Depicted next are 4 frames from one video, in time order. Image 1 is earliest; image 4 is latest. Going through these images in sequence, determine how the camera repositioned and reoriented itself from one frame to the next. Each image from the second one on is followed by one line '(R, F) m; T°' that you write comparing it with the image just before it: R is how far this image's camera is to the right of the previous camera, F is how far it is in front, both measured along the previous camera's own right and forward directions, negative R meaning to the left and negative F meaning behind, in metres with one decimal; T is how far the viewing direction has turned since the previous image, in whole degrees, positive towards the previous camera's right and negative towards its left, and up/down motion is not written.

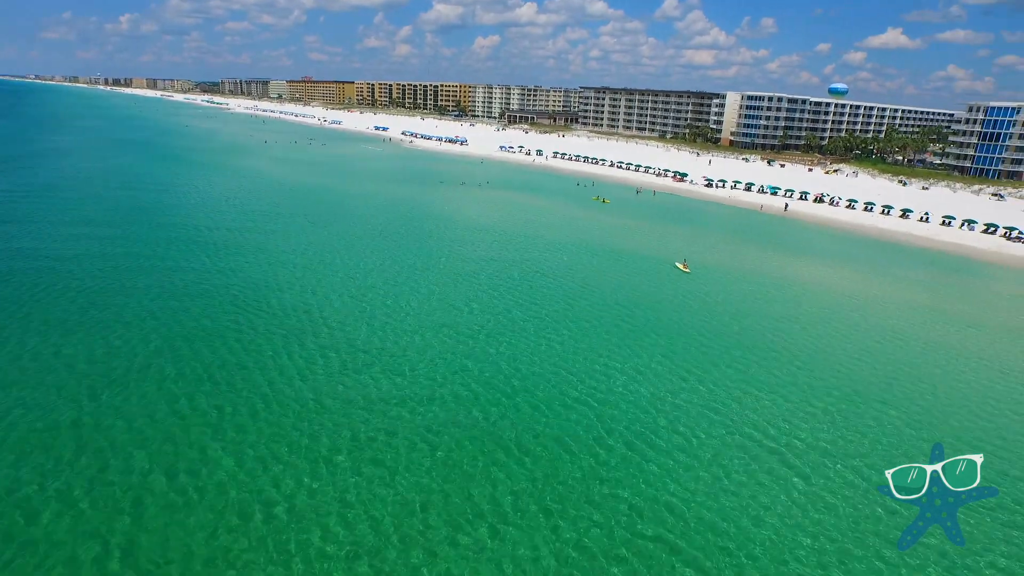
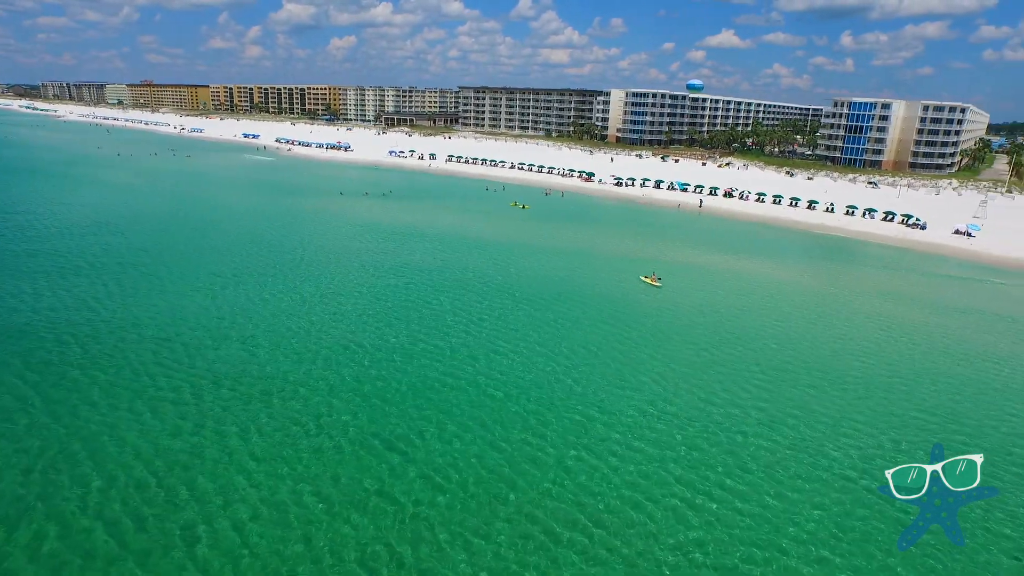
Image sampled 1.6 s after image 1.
(-4.5, +3.9) m; +11°
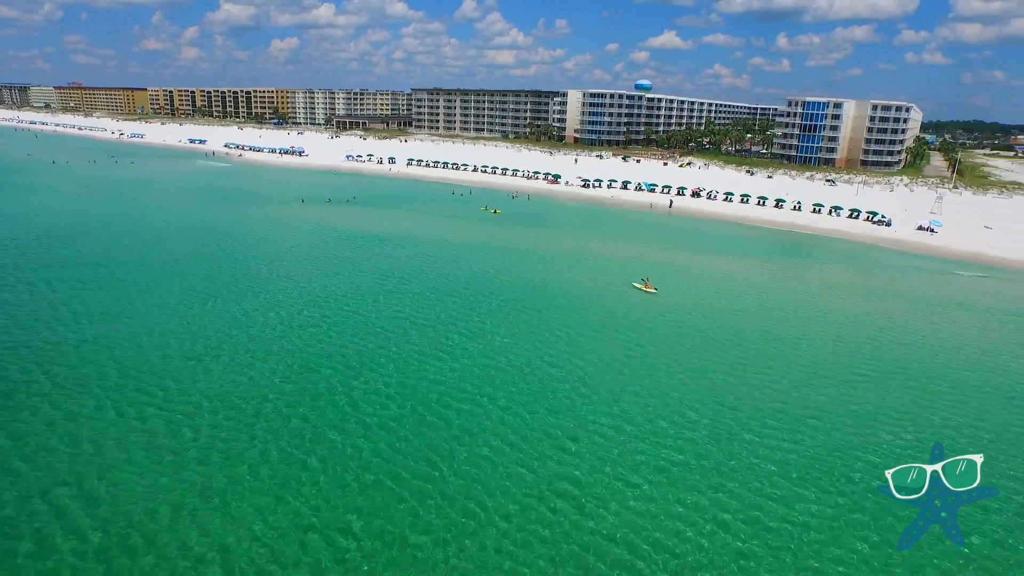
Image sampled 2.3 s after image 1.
(-2.1, +1.2) m; +4°
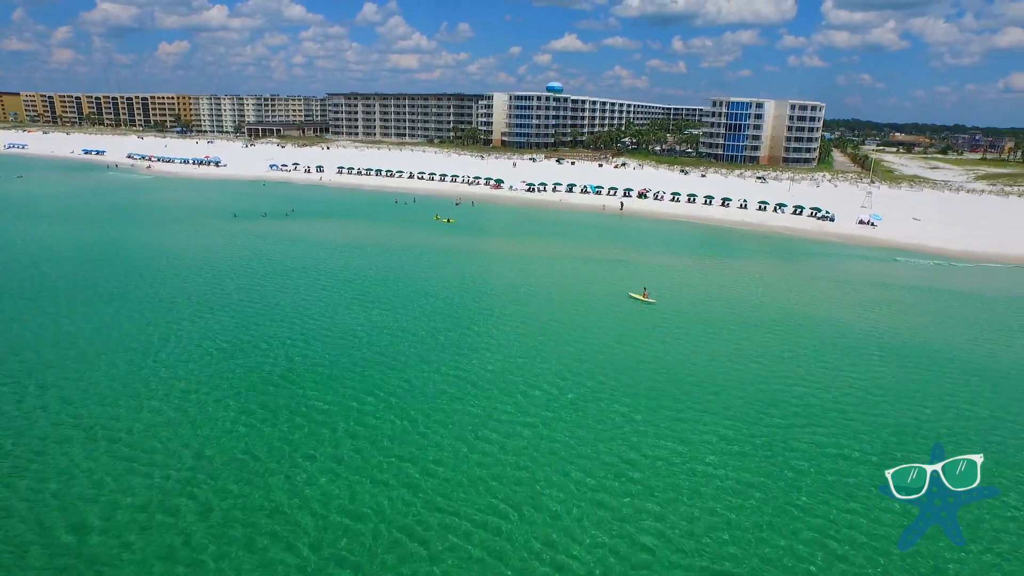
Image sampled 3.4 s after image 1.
(-4.2, +1.8) m; +7°
